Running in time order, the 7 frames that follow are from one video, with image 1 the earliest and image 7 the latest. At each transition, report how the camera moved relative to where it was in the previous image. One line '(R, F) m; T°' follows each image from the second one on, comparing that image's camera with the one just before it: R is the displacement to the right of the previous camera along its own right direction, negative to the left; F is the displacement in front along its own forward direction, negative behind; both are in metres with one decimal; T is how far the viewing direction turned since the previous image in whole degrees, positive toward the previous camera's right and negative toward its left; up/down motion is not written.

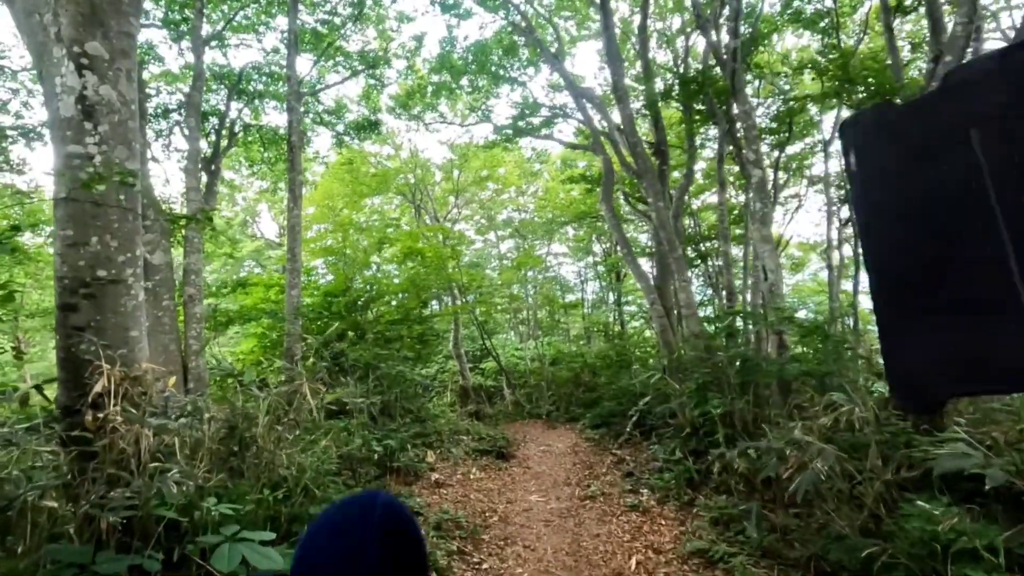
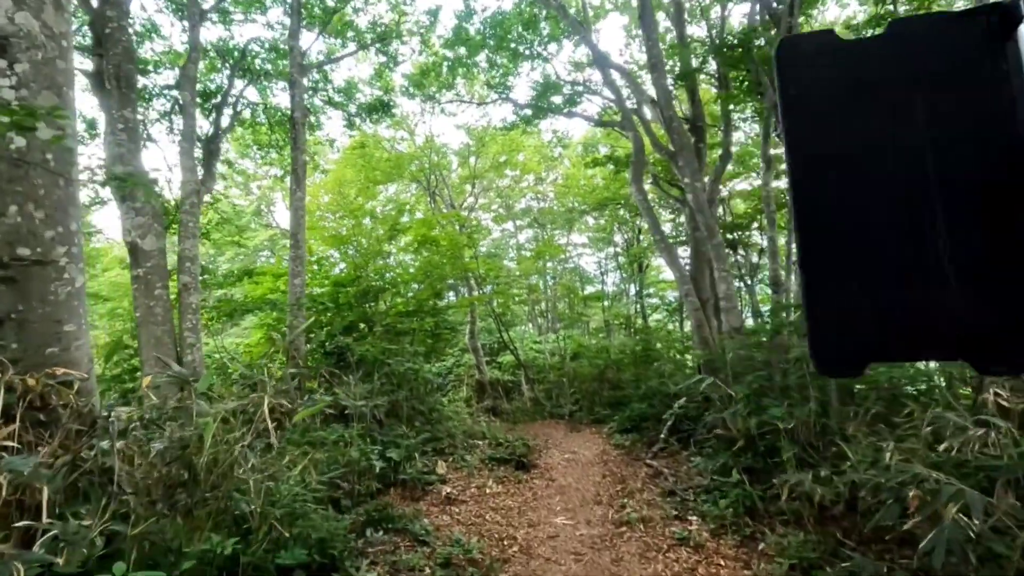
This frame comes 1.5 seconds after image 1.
(-0.1, +0.8) m; -2°
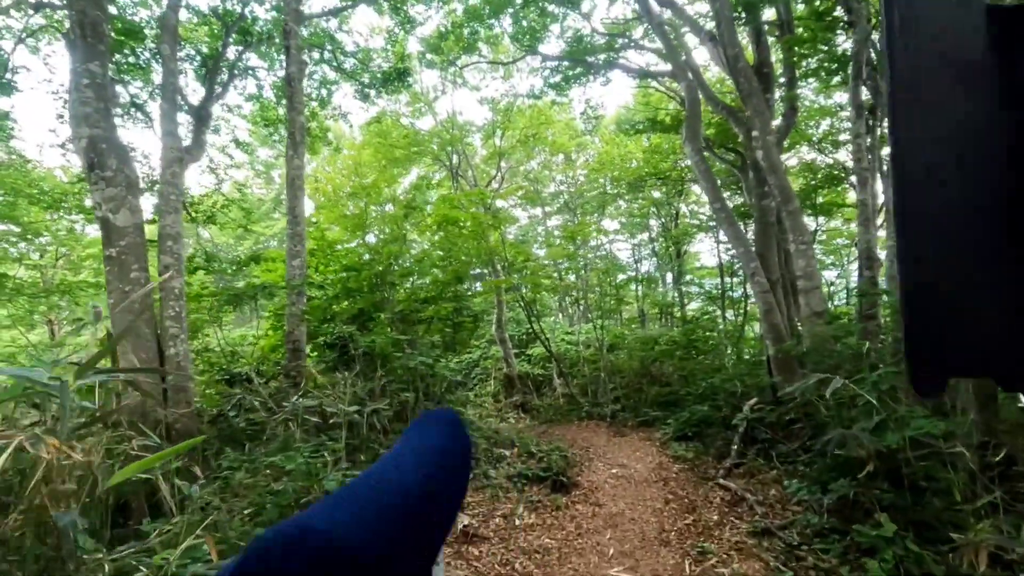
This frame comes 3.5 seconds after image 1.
(0.0, +1.2) m; -3°
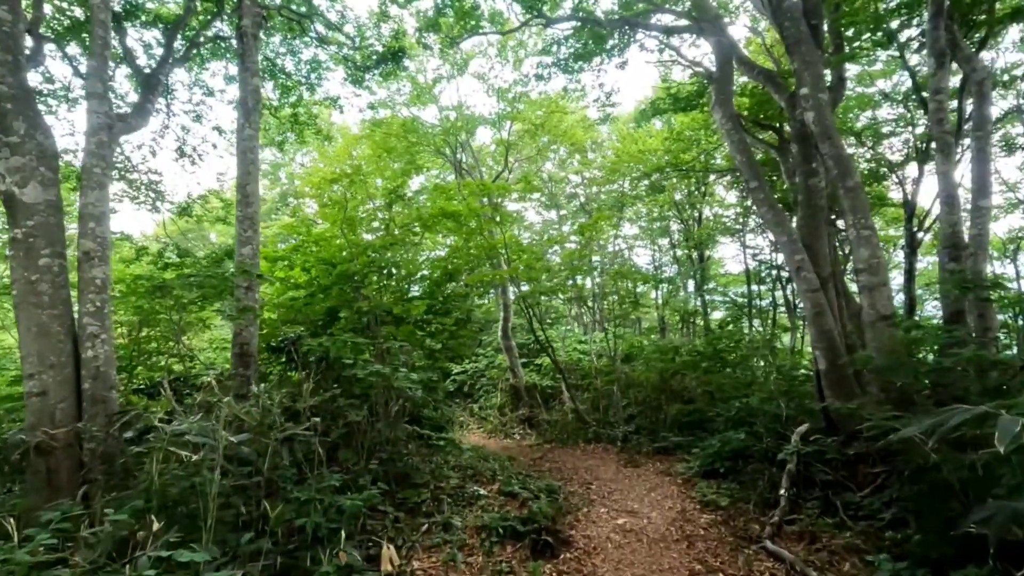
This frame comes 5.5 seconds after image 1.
(+0.3, +1.2) m; -2°
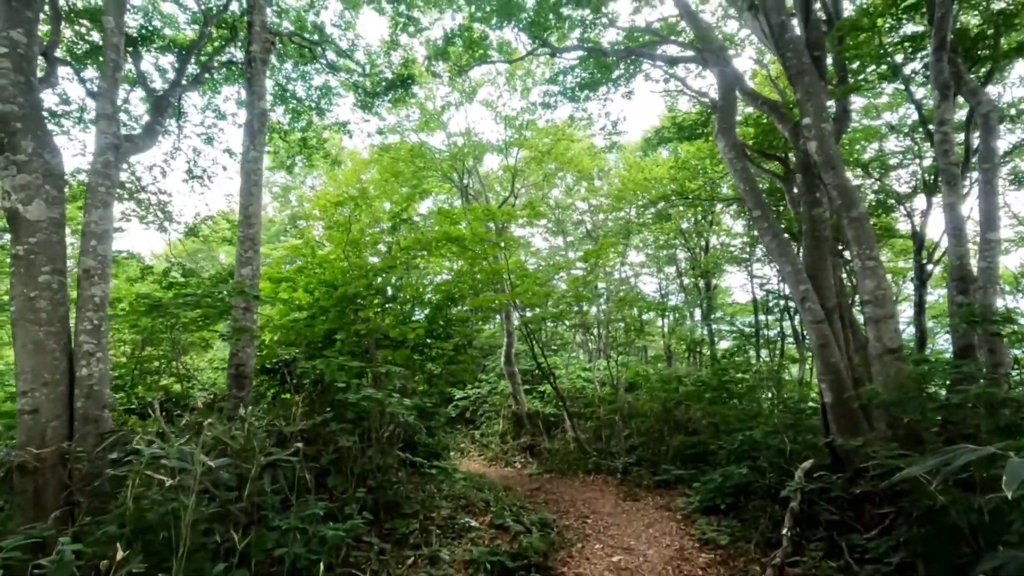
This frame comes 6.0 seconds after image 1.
(+0.1, +0.1) m; -1°
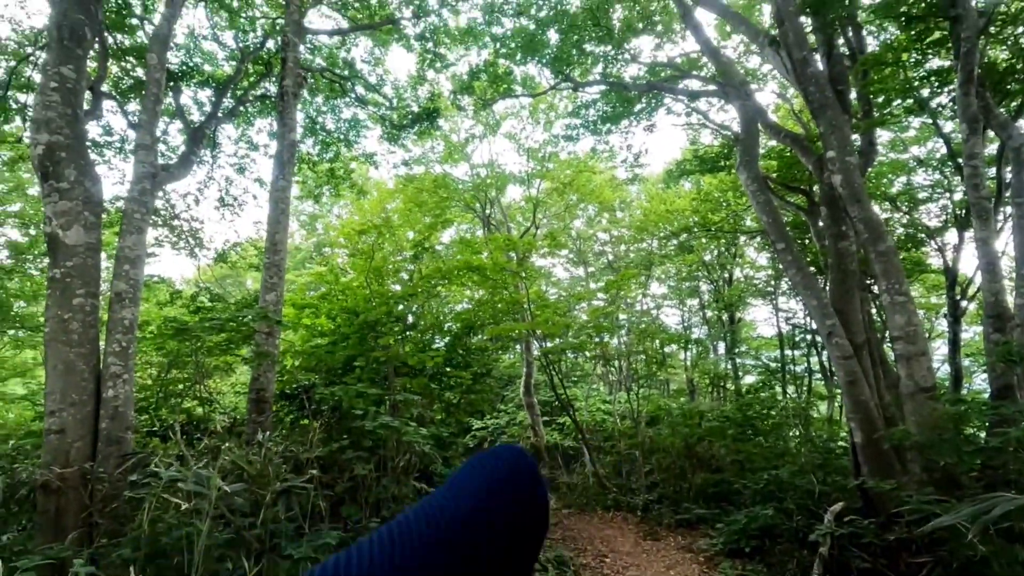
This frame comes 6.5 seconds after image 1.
(0.0, 0.0) m; -2°
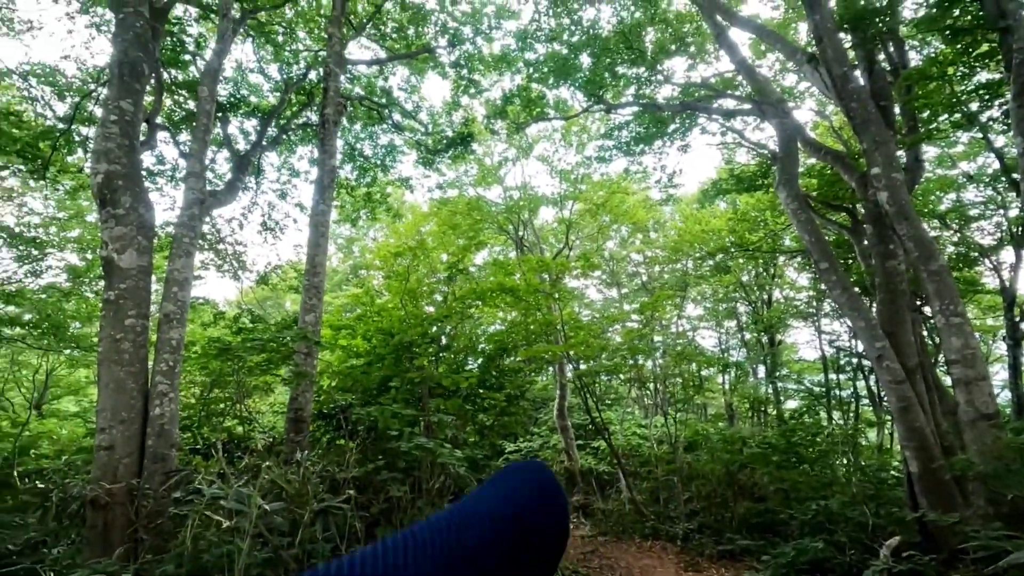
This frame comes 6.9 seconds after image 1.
(0.0, 0.0) m; -3°
